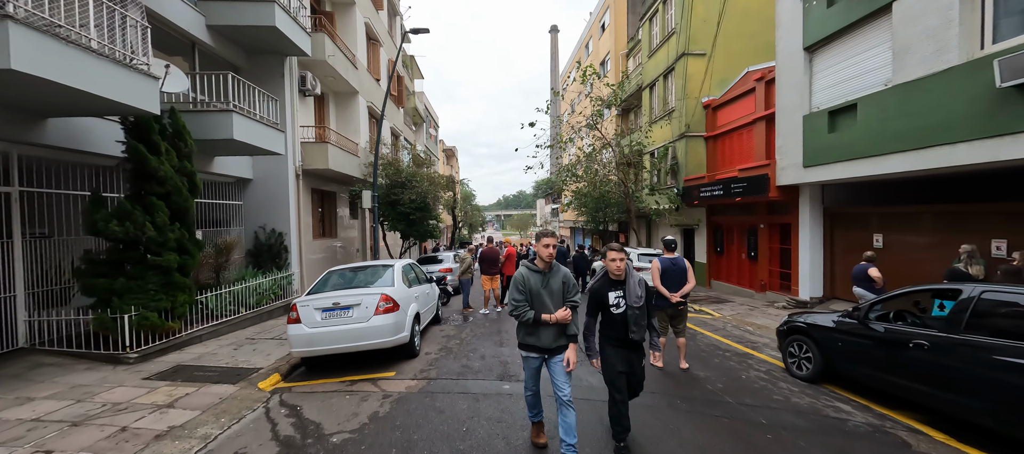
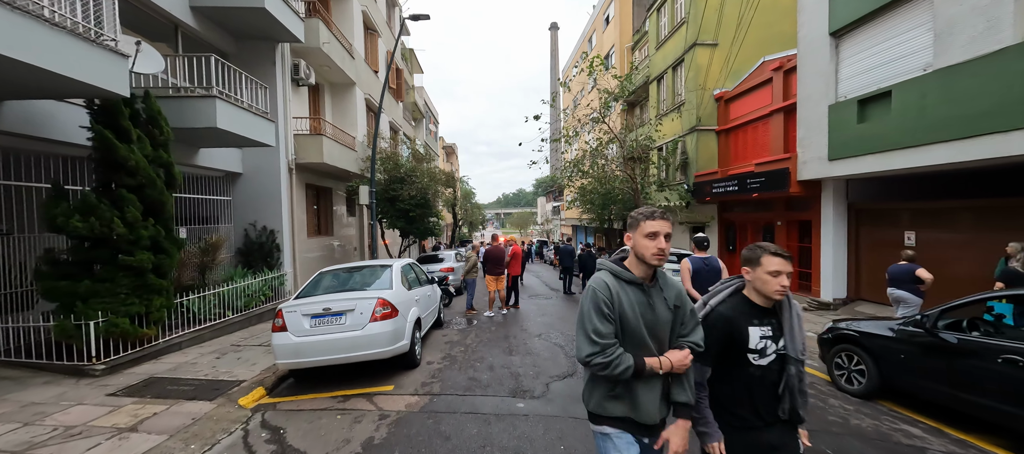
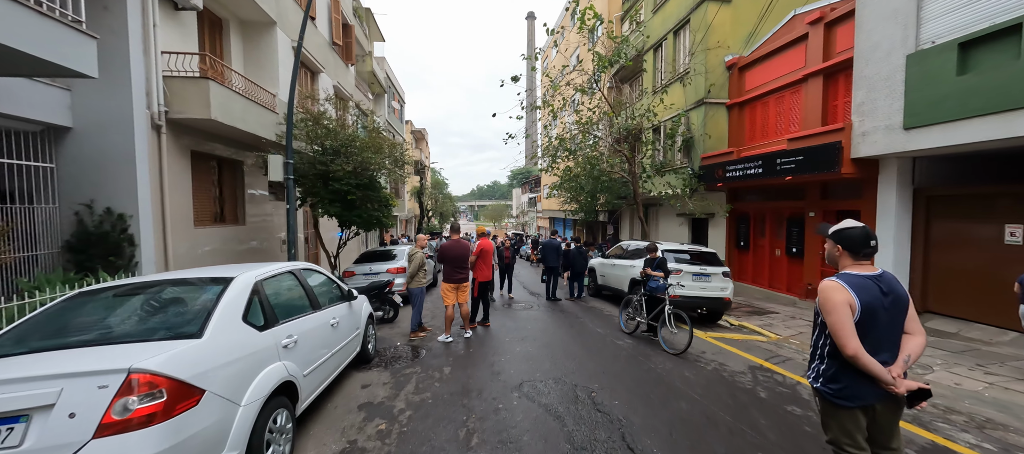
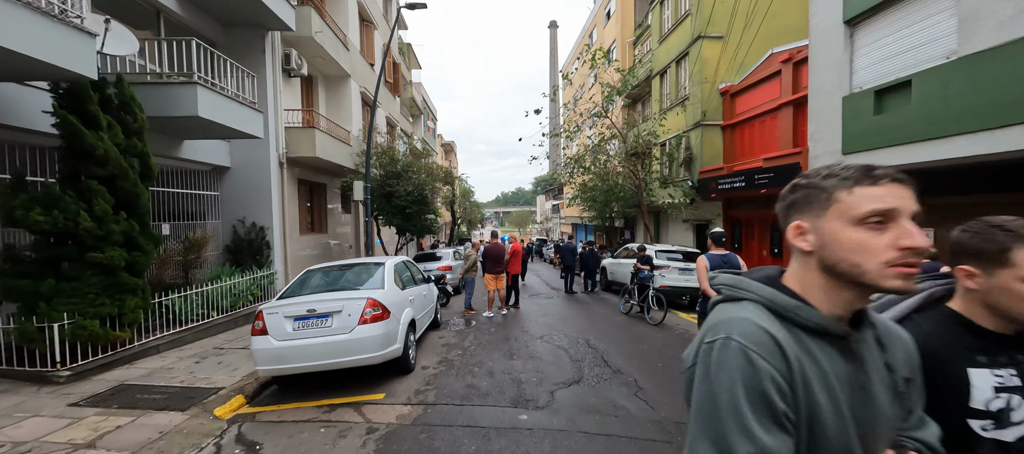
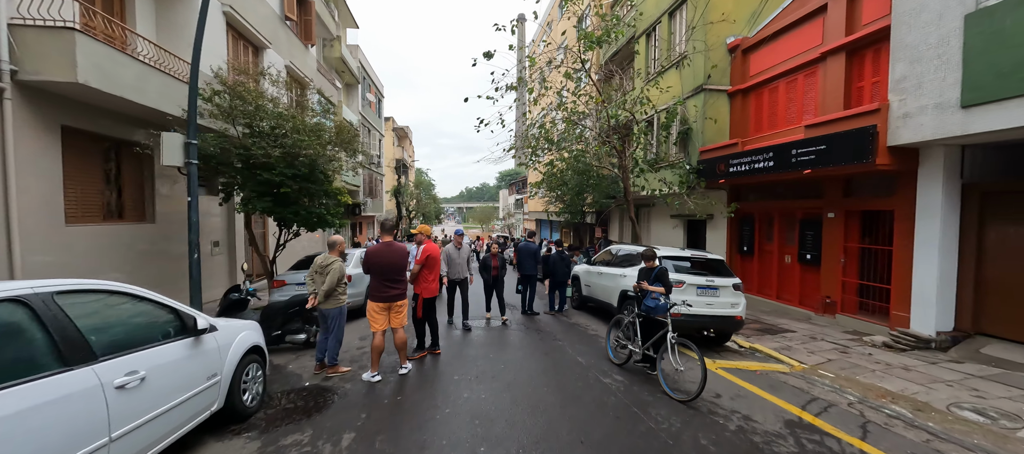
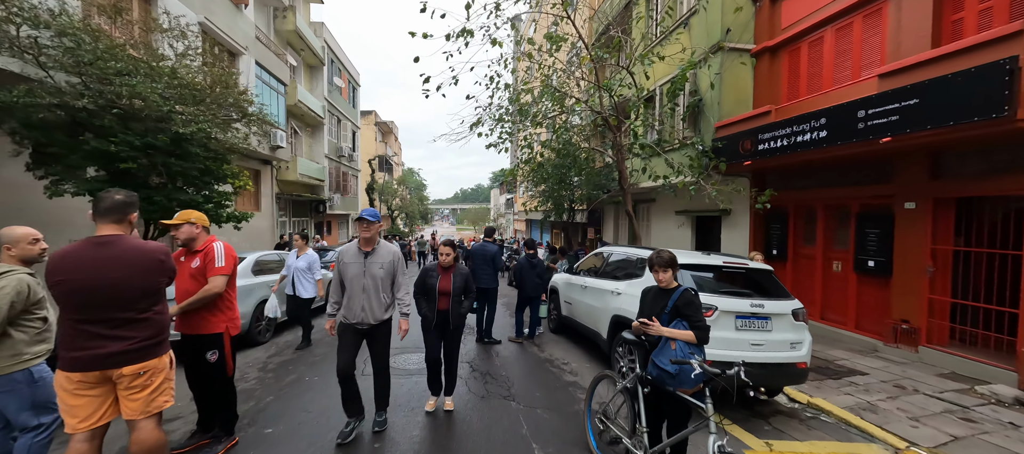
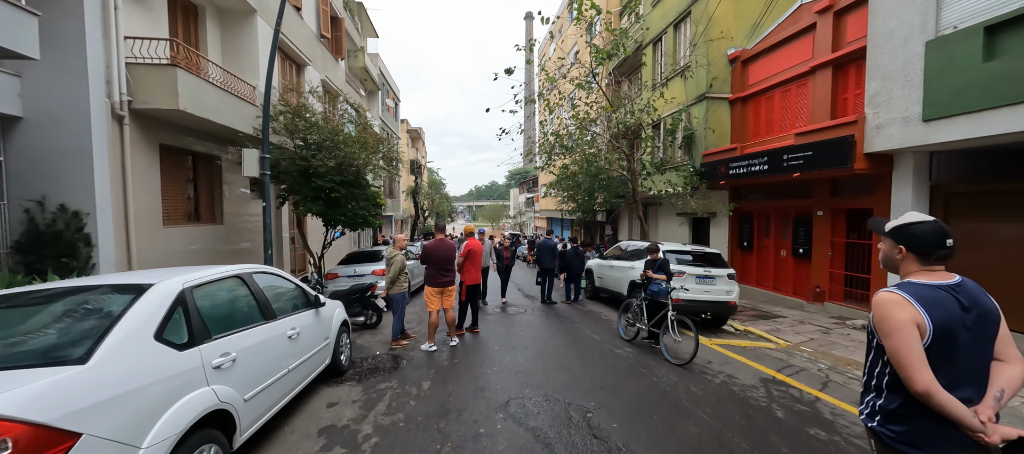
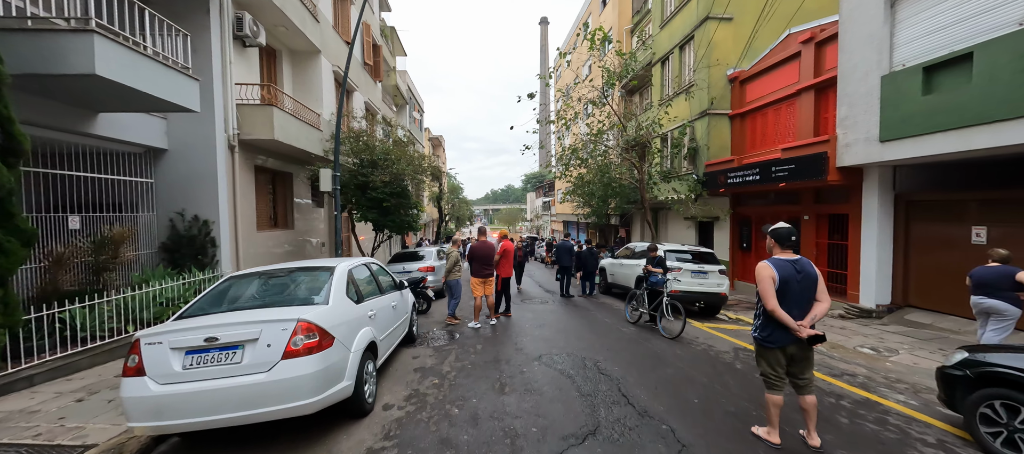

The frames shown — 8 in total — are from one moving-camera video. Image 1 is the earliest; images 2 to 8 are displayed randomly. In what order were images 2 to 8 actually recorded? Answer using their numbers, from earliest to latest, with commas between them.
2, 4, 8, 3, 7, 5, 6
